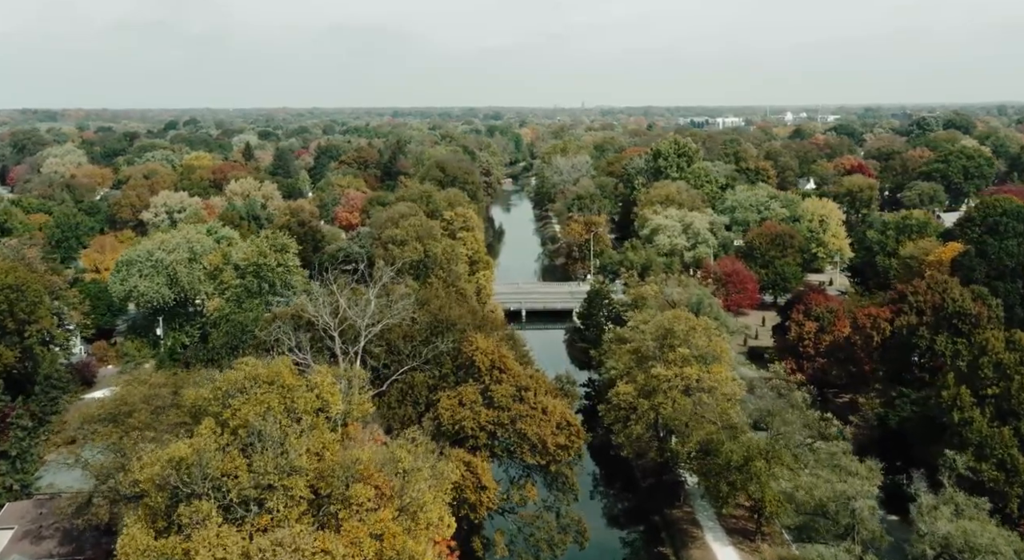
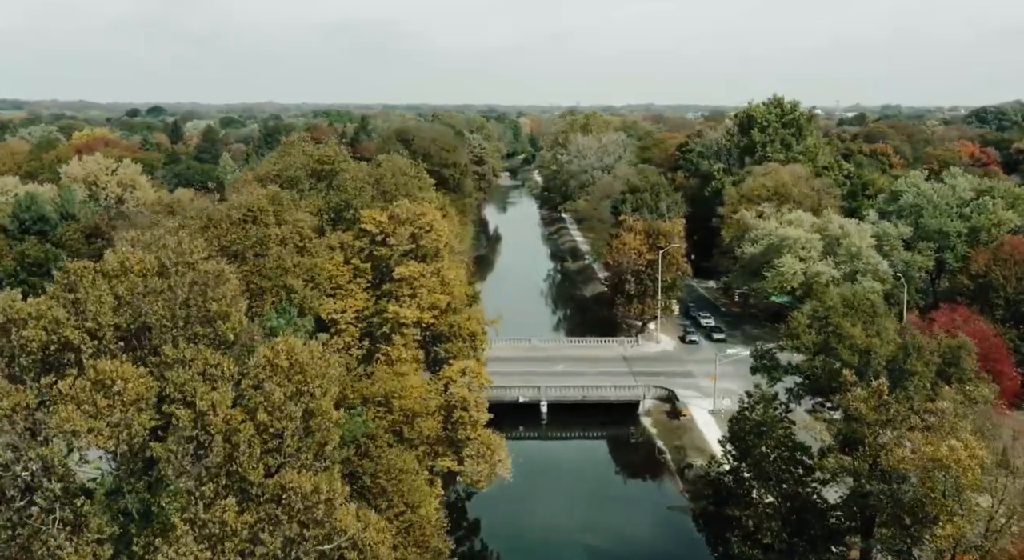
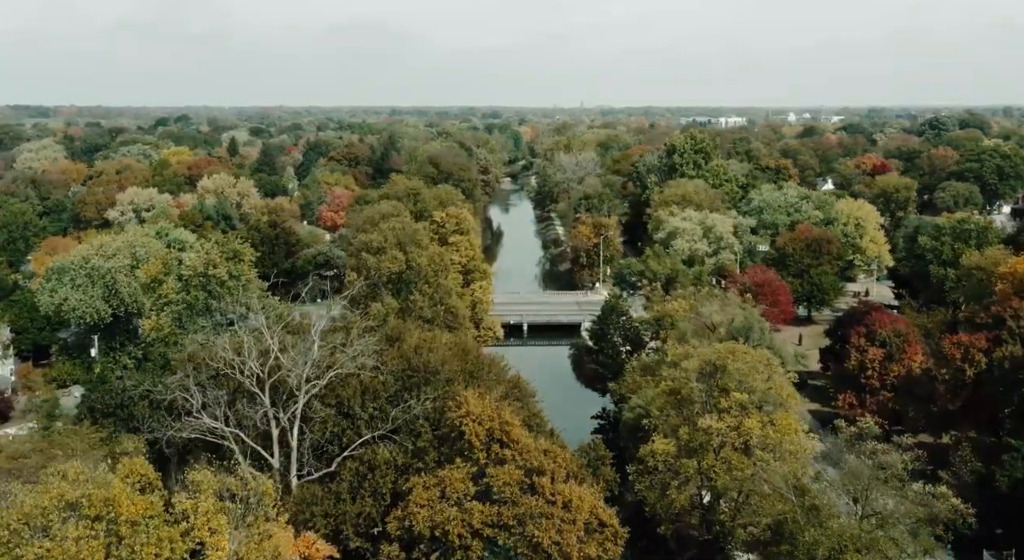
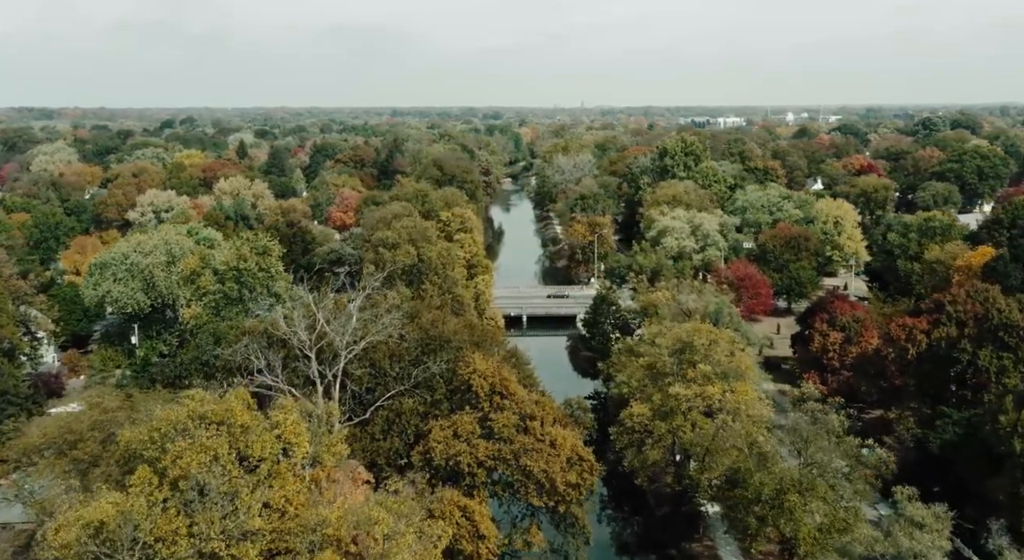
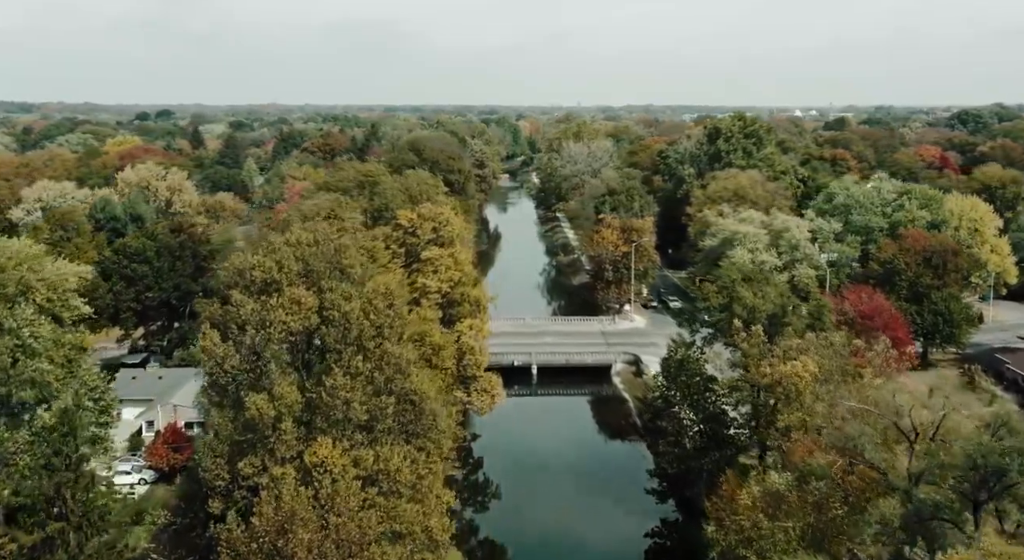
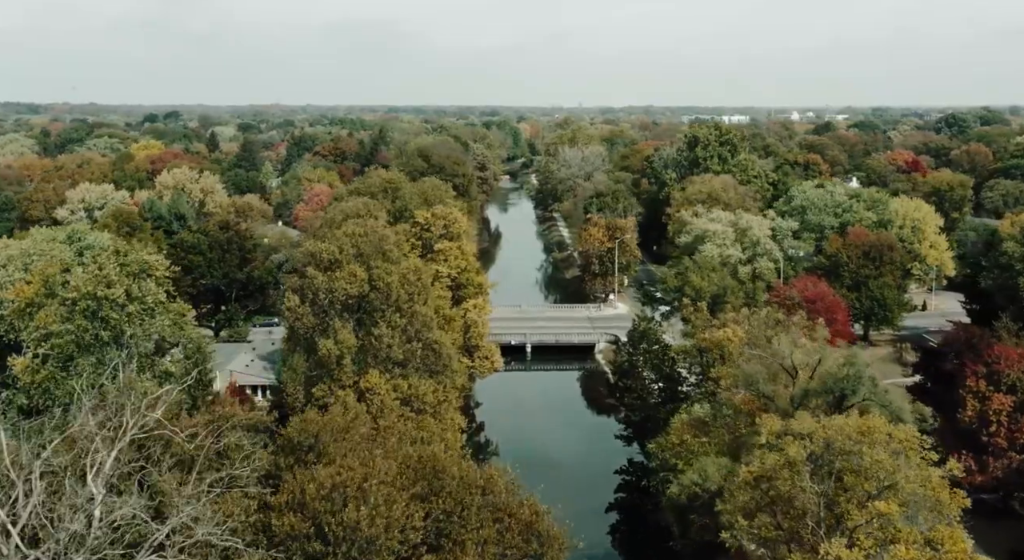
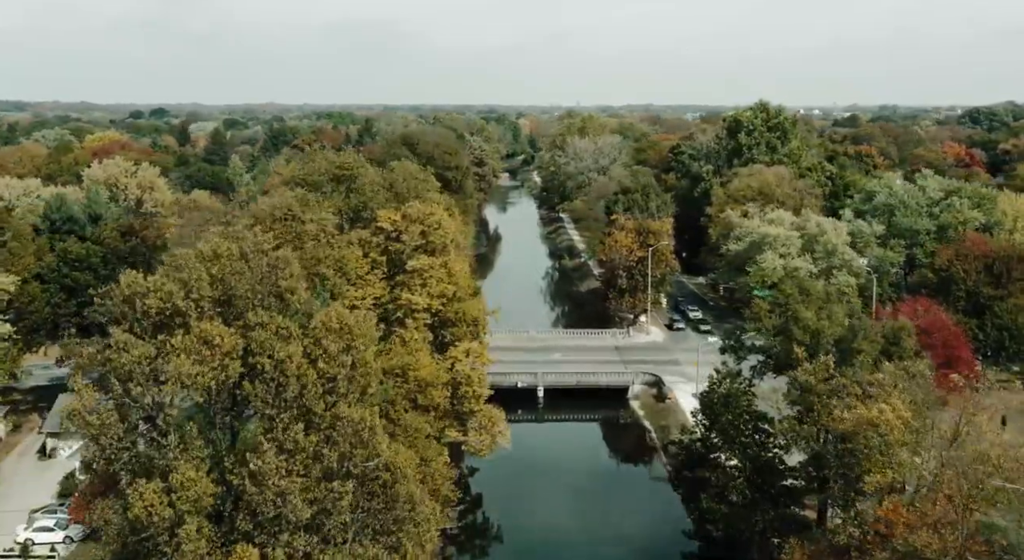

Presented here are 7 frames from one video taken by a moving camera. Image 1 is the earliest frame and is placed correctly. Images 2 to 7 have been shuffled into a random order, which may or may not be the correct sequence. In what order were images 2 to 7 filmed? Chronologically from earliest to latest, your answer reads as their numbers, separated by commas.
4, 3, 6, 5, 7, 2
